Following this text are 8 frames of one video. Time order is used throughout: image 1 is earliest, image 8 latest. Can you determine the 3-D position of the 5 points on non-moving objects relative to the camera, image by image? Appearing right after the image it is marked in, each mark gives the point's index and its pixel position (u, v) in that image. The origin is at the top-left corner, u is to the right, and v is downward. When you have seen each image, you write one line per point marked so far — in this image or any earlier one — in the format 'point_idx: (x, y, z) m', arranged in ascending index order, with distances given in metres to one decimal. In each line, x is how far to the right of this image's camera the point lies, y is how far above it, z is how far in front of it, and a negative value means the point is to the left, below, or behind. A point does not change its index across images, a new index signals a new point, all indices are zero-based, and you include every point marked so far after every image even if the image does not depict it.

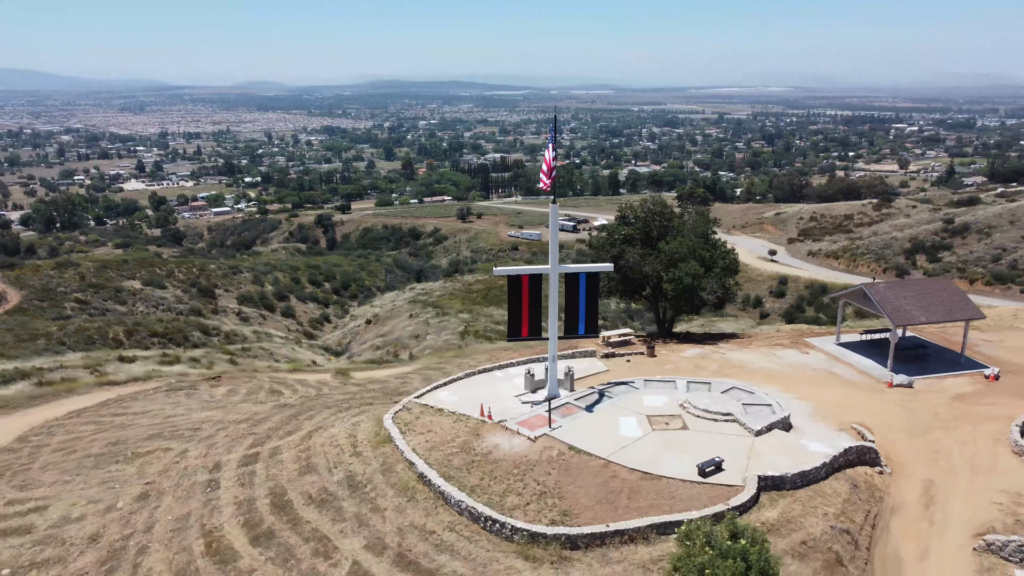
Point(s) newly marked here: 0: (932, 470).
0: (+7.8, -3.3, +14.8) m
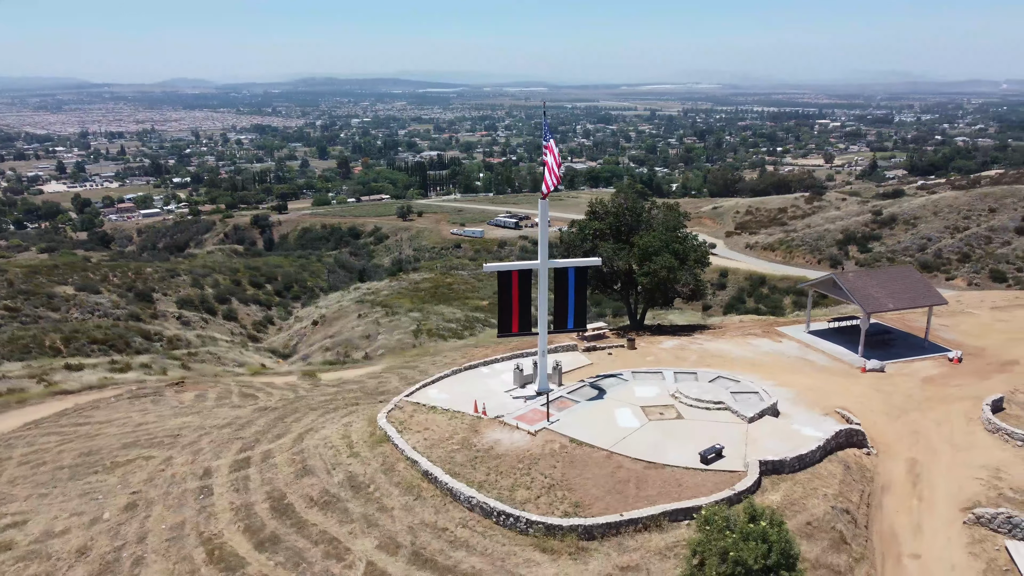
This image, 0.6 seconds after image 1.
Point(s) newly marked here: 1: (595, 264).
0: (+7.8, -3.1, +15.5) m
1: (+1.7, +0.5, +16.9) m
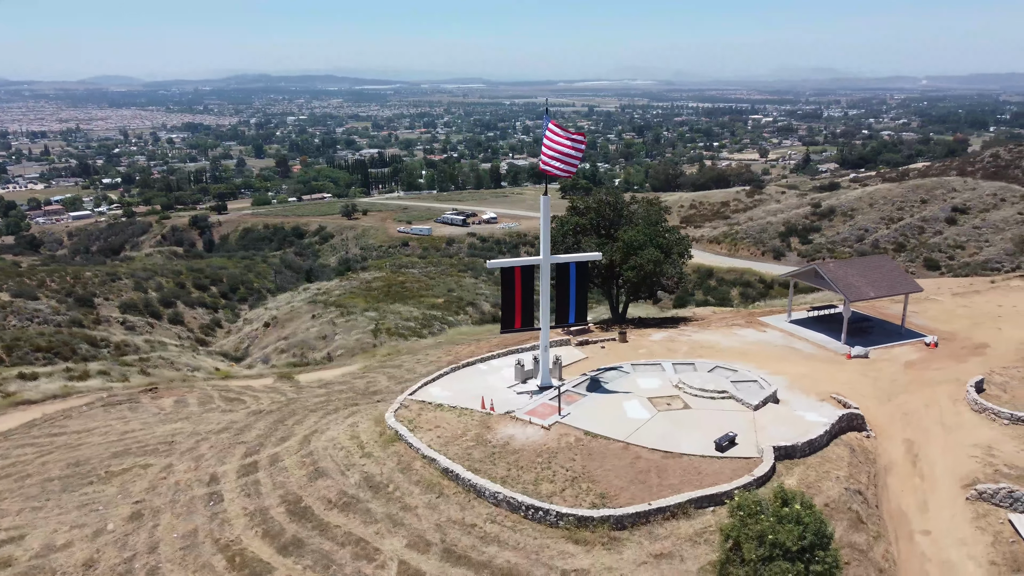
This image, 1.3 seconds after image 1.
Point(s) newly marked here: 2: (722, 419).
0: (+8.0, -2.9, +16.2) m
1: (+1.8, +0.6, +17.1) m
2: (+4.0, -2.5, +15.4) m
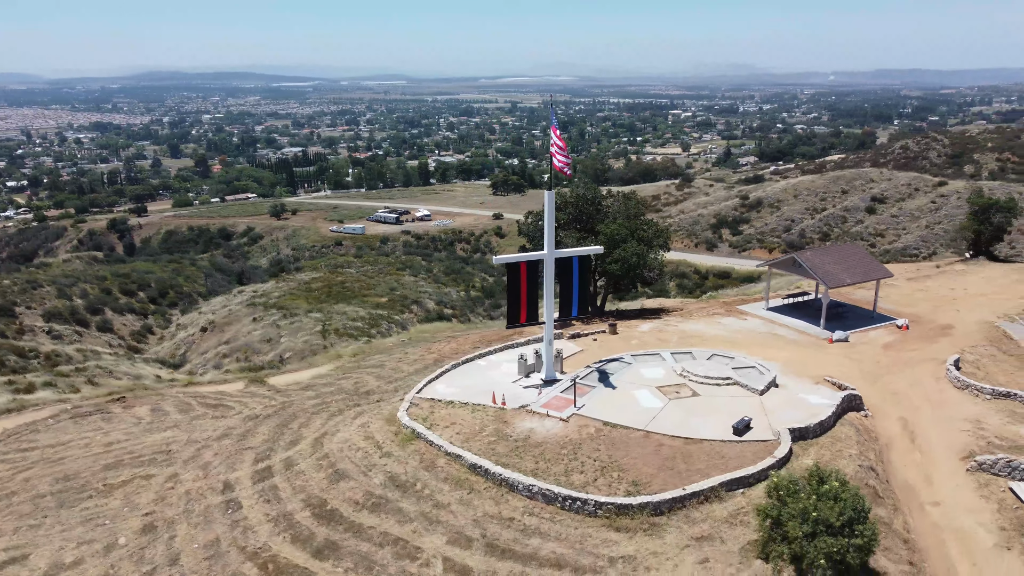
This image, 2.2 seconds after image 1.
0: (+8.3, -2.5, +17.0) m
1: (+1.9, +0.8, +17.4) m
2: (+4.4, -2.3, +15.8) m
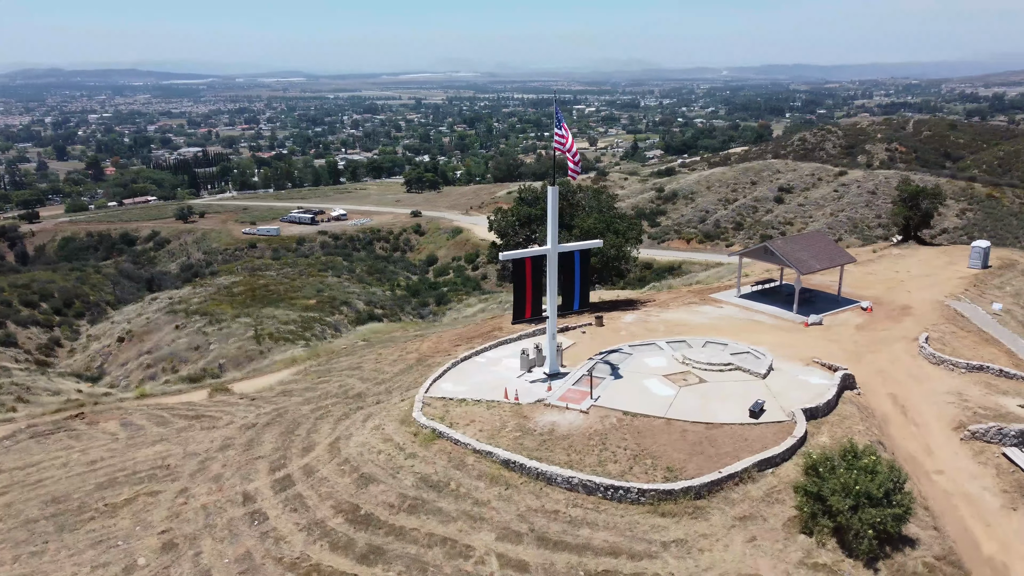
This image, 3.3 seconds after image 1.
0: (+8.4, -2.2, +18.0) m
1: (+1.9, +0.9, +17.6) m
2: (+4.7, -2.1, +16.4) m
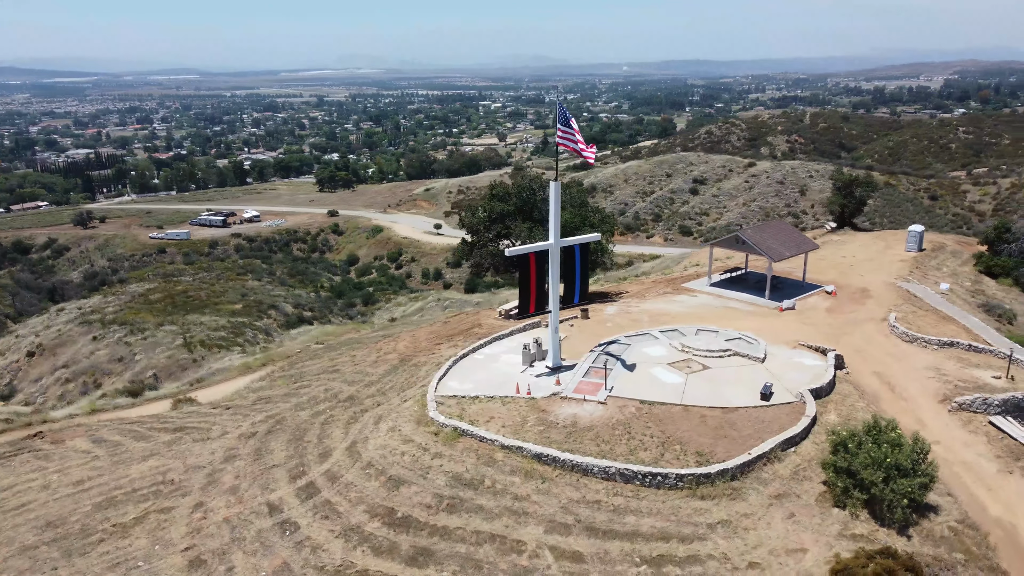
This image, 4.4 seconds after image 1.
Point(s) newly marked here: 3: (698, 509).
0: (+8.5, -1.8, +19.0) m
1: (+2.0, +1.1, +17.9) m
2: (+4.9, -1.8, +17.0) m
3: (+3.0, -3.6, +12.9) m
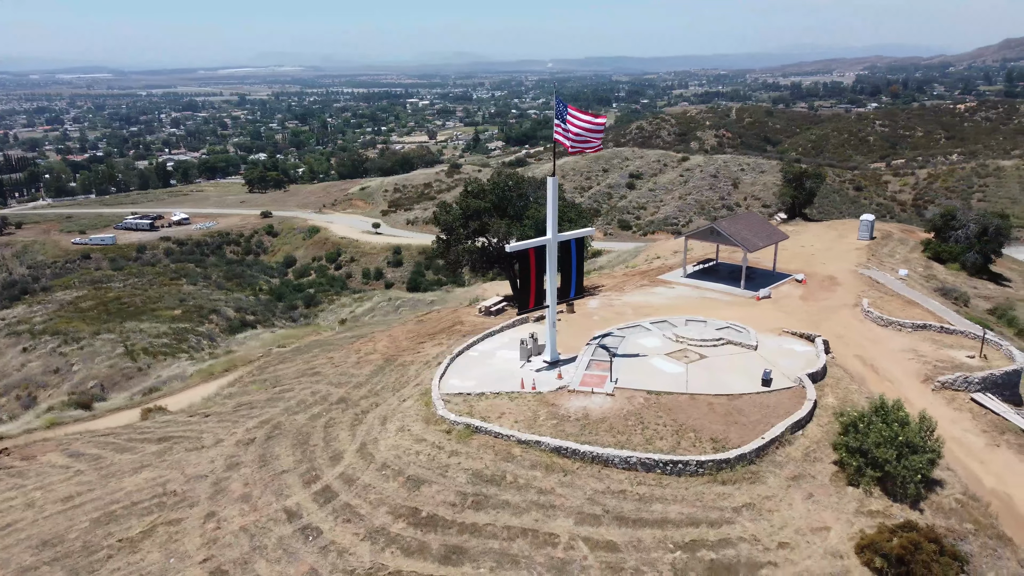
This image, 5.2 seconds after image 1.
0: (+8.4, -1.5, +19.8) m
1: (+1.9, +1.2, +18.1) m
2: (+5.0, -1.6, +17.5) m
3: (+3.4, -3.4, +13.2) m
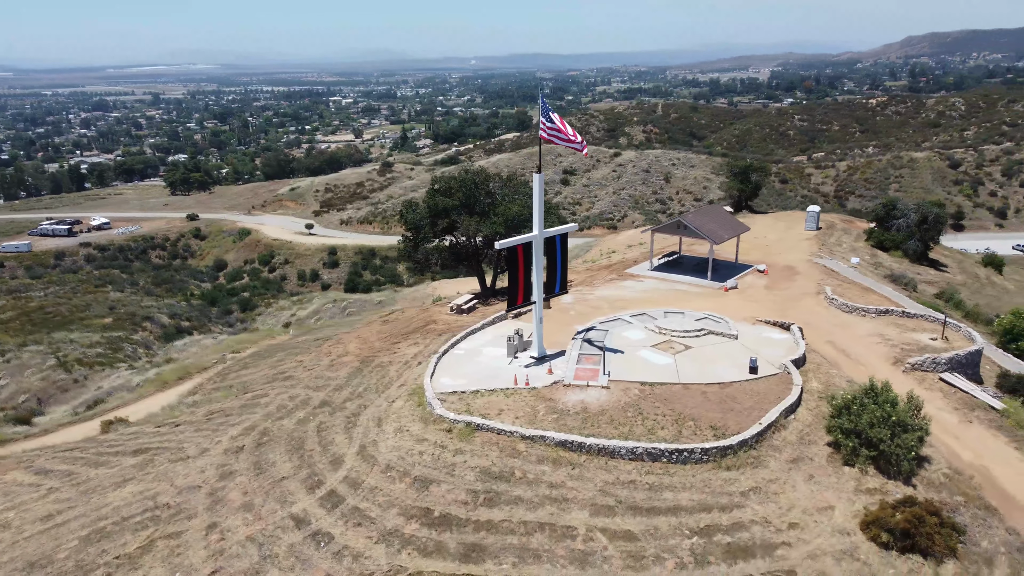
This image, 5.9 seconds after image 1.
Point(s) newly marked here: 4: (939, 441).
0: (+7.9, -1.2, +20.6) m
1: (+1.5, +1.3, +18.3) m
2: (+4.8, -1.4, +18.0) m
3: (+3.7, -3.3, +13.6) m
4: (+8.4, -3.1, +15.7) m
